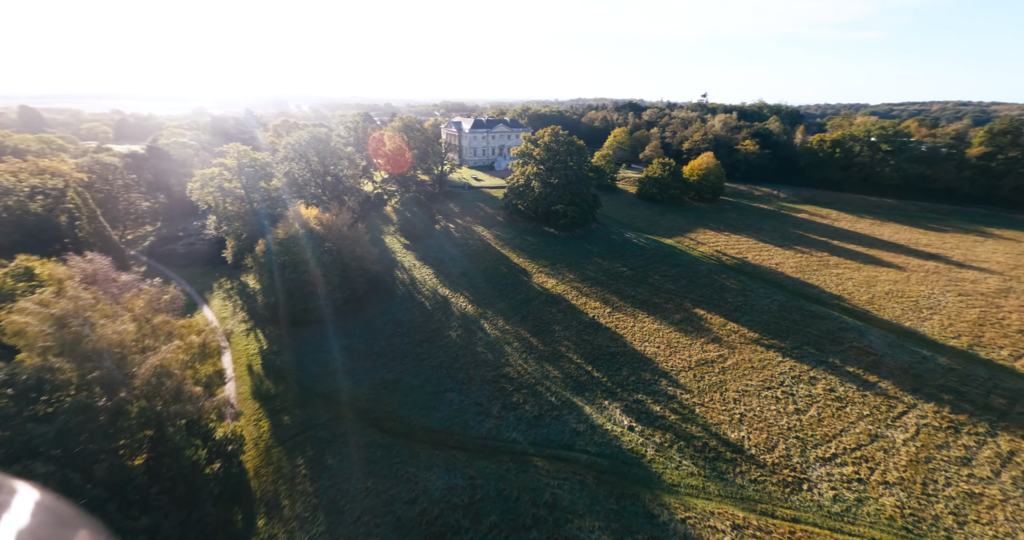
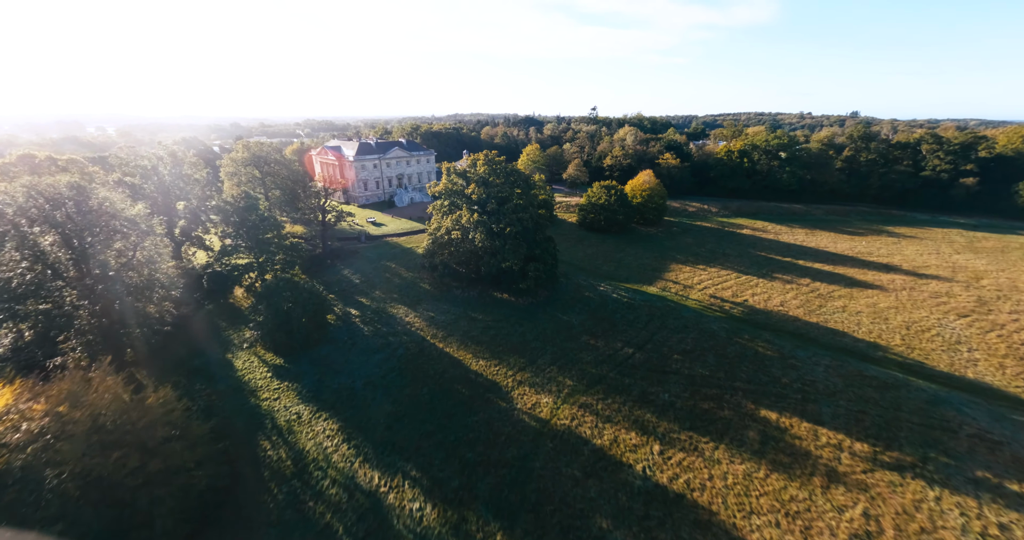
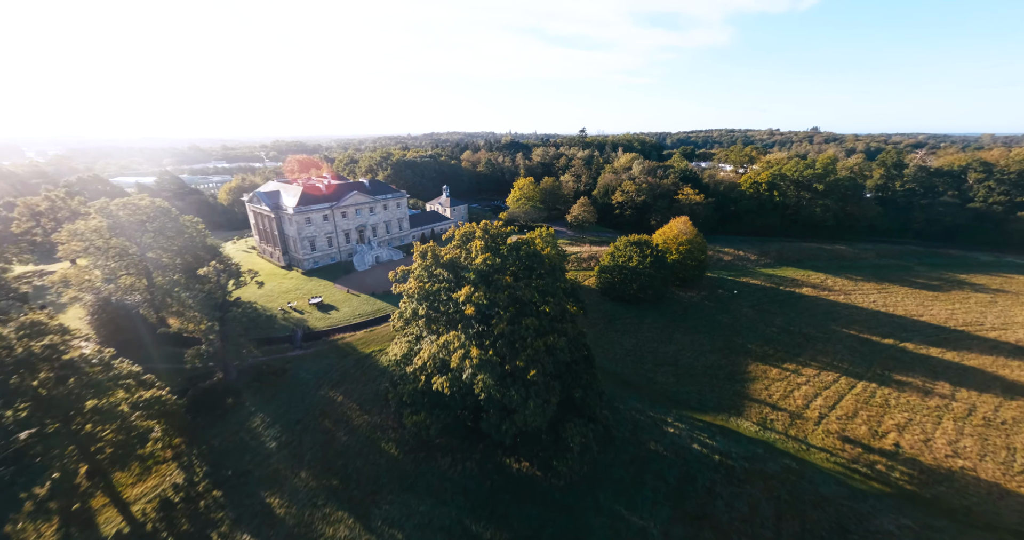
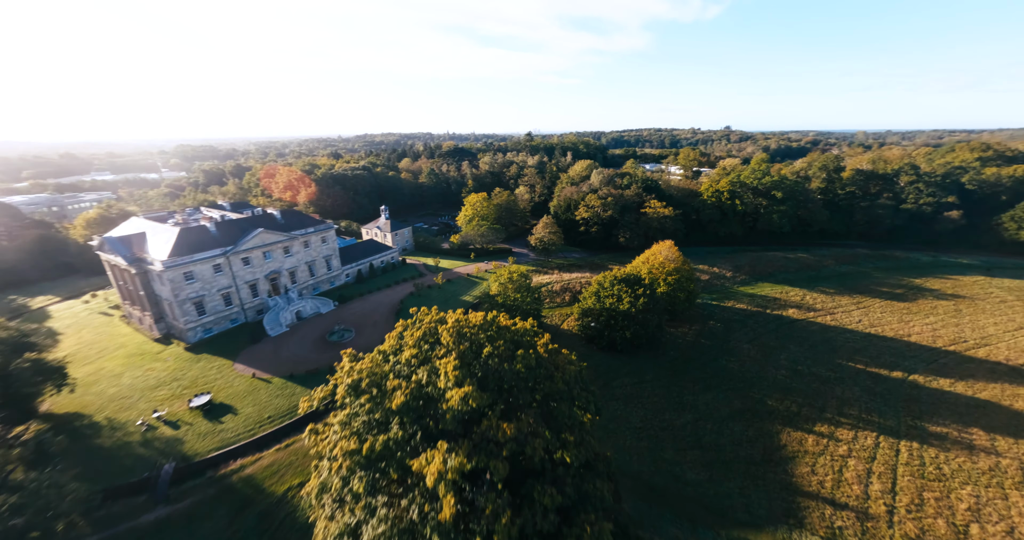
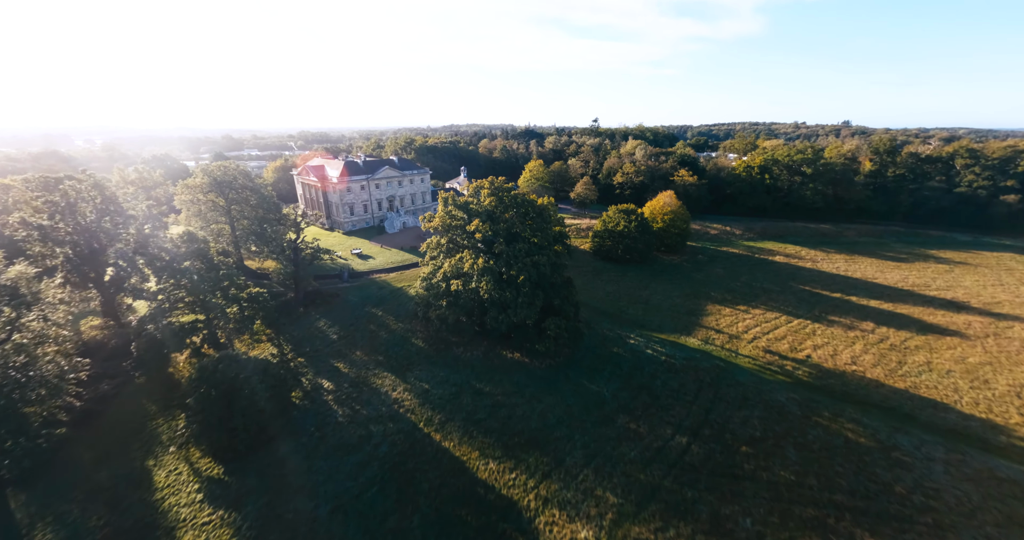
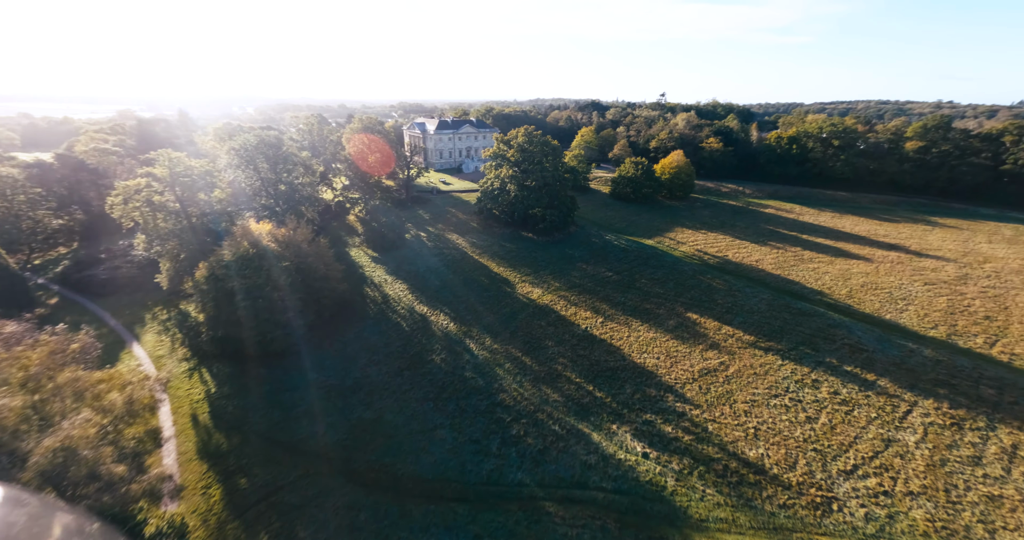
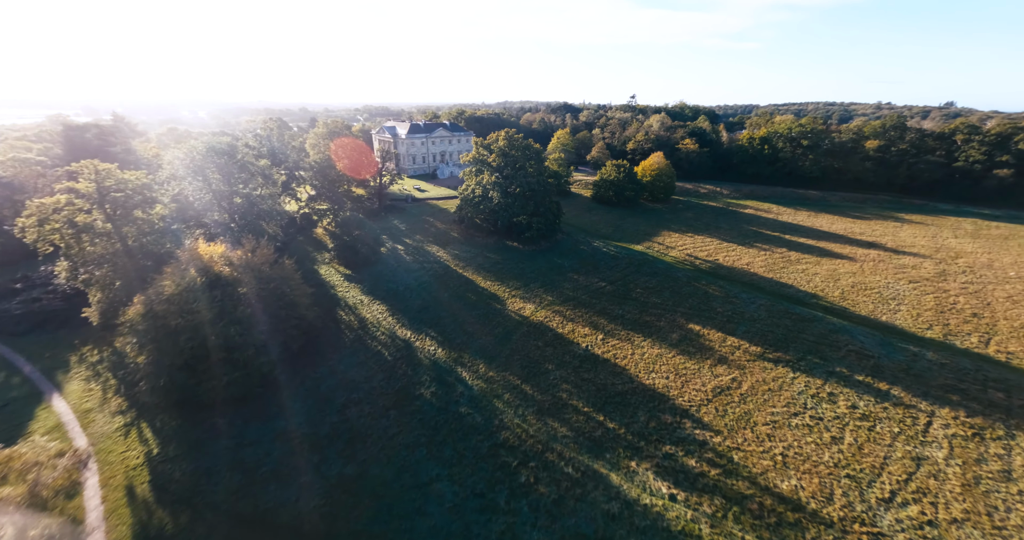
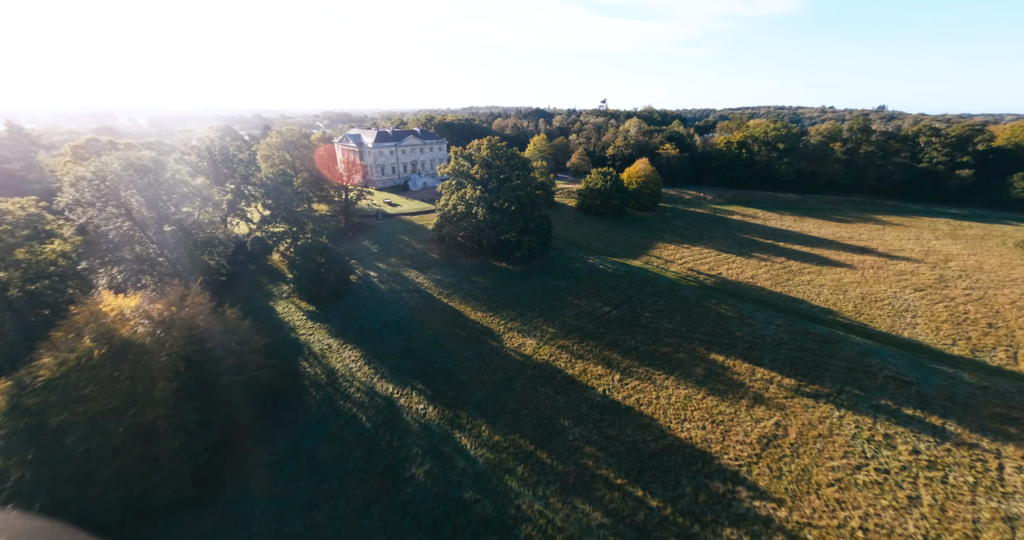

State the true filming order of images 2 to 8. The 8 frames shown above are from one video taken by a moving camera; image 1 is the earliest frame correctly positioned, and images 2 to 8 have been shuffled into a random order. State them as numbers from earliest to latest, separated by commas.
6, 7, 8, 2, 5, 3, 4
